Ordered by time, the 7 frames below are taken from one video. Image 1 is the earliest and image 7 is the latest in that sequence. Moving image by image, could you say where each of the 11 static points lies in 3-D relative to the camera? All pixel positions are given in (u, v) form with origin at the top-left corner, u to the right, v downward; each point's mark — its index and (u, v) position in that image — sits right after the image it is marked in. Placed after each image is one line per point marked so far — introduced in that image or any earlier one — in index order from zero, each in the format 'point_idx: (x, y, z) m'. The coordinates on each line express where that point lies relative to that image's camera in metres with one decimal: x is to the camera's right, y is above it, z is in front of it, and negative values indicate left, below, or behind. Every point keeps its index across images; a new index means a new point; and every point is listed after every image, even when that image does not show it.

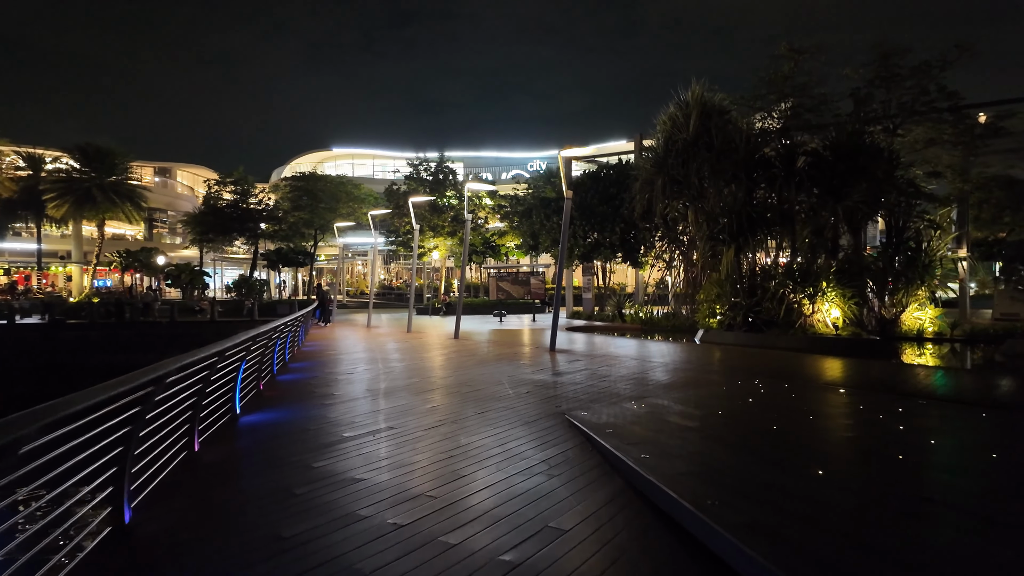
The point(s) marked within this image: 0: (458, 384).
0: (-0.7, -1.3, +8.1) m
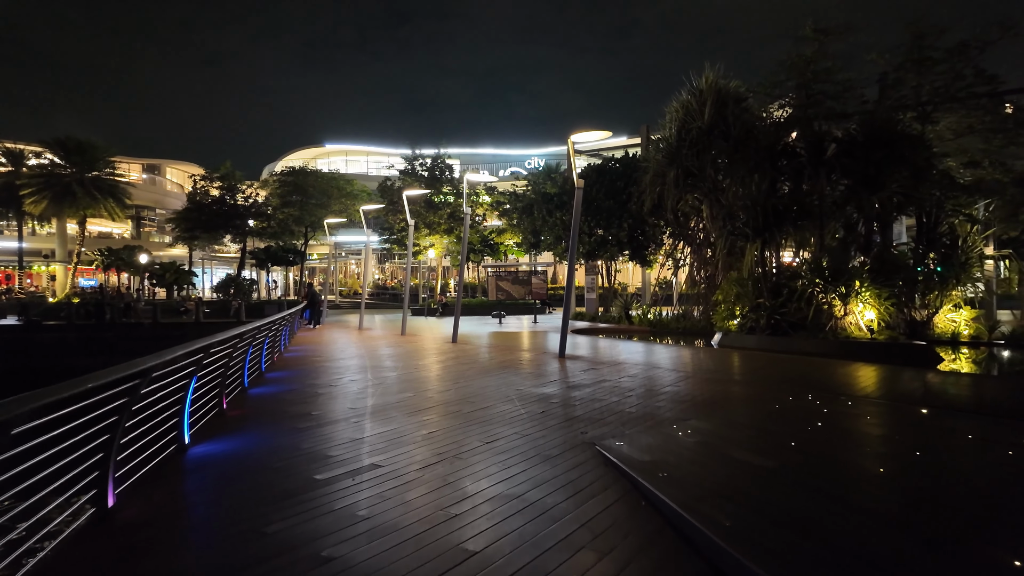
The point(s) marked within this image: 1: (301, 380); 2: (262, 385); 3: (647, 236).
0: (-0.6, -1.3, +6.9) m
1: (-3.1, -1.4, +8.8) m
2: (-3.5, -1.4, +8.3) m
3: (+4.3, +1.7, +19.2) m
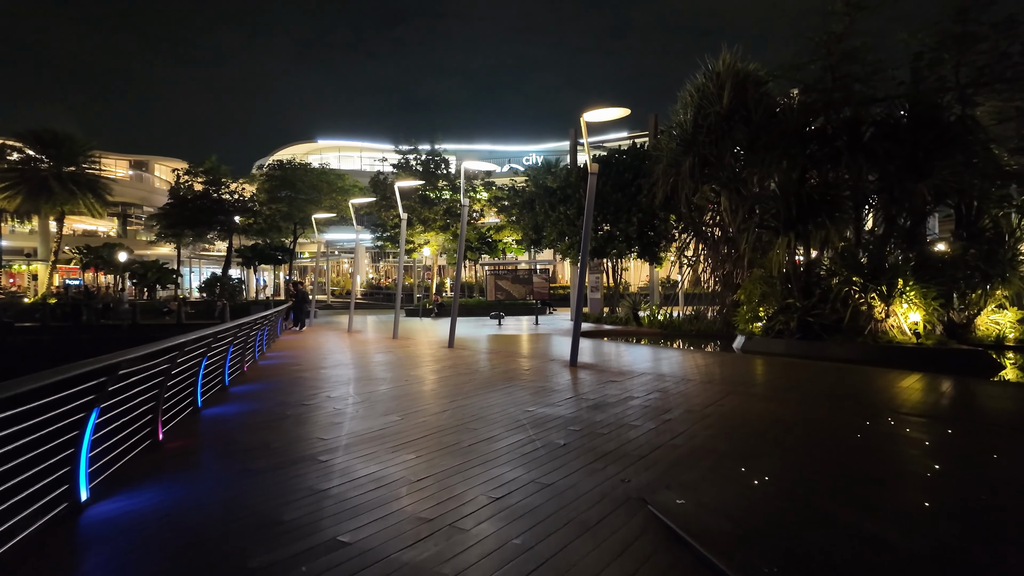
0: (-0.5, -1.3, +5.6) m
1: (-3.0, -1.4, +7.5) m
2: (-3.4, -1.4, +7.0) m
3: (+4.3, +1.7, +17.9) m
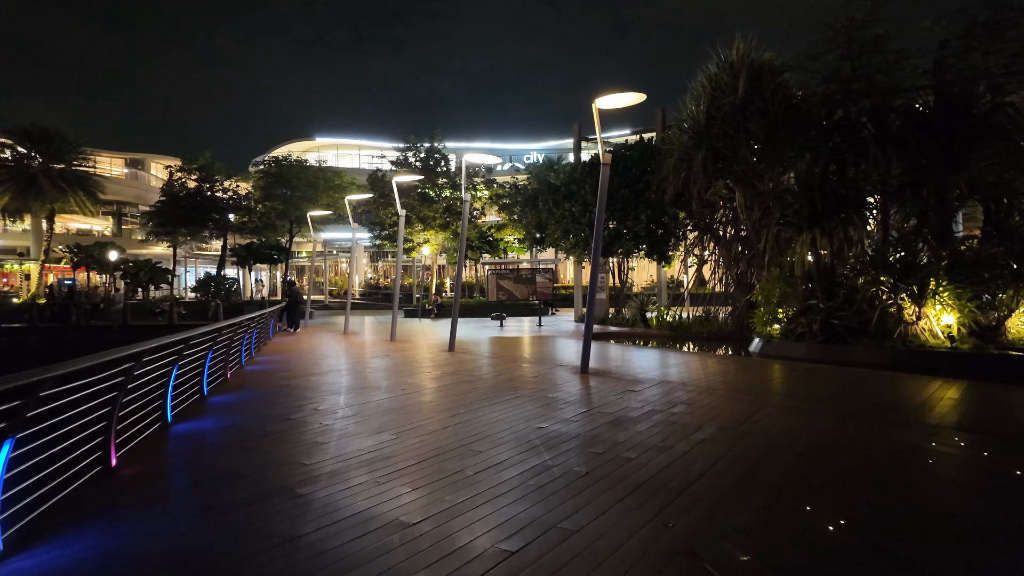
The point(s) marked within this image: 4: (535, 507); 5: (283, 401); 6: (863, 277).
0: (-0.4, -1.3, +4.8) m
1: (-2.9, -1.4, +6.7) m
2: (-3.3, -1.4, +6.3) m
3: (+4.4, +1.7, +17.2) m
4: (+0.1, -1.3, +3.5) m
5: (-2.7, -1.4, +7.2) m
6: (+6.3, +0.2, +10.9) m
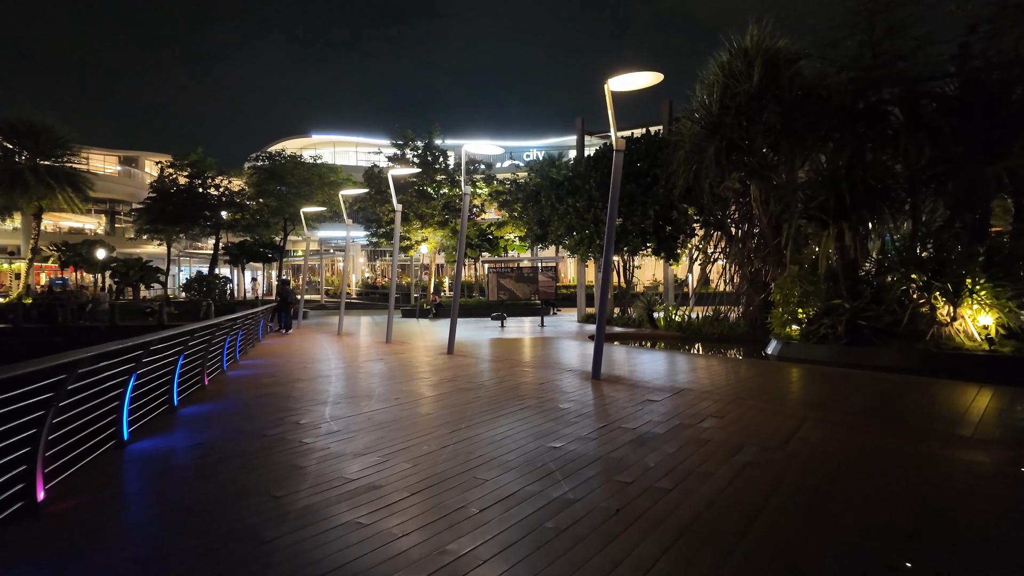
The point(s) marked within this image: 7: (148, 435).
0: (-0.4, -1.3, +4.1) m
1: (-2.8, -1.3, +6.0) m
2: (-3.2, -1.3, +5.5) m
3: (+4.4, +1.7, +16.5) m
4: (+0.2, -1.3, +2.8) m
5: (-2.7, -1.3, +6.4) m
6: (+6.4, +0.2, +10.2) m
7: (-3.3, -1.3, +5.6) m
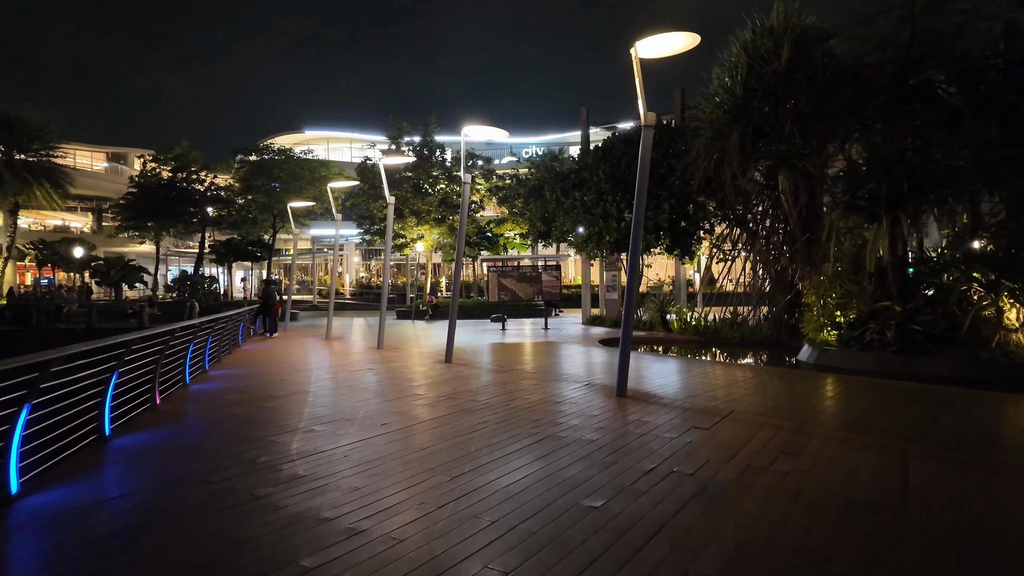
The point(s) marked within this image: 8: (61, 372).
0: (-0.2, -1.3, +2.9) m
1: (-2.7, -1.3, +4.8) m
2: (-3.1, -1.4, +4.3) m
3: (+4.5, +1.7, +15.3) m
4: (+0.4, -1.3, +1.6) m
5: (-2.5, -1.3, +5.2) m
6: (+6.5, +0.2, +9.0) m
7: (-3.2, -1.4, +4.3) m
8: (-3.5, -0.6, +4.9) m
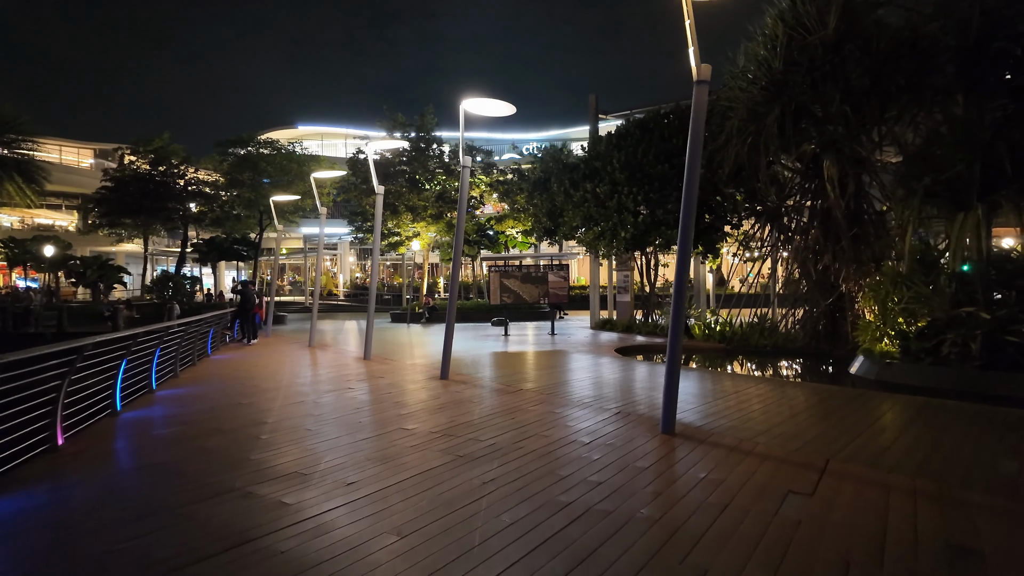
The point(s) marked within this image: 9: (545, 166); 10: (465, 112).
0: (-0.1, -1.3, +1.3) m
1: (-2.6, -1.4, +3.2) m
2: (-3.0, -1.4, +2.7) m
3: (+4.6, +1.7, +13.7) m
4: (+0.5, -1.3, 0.0) m
5: (-2.4, -1.4, +3.7) m
6: (+6.6, +0.2, +7.5) m
7: (-3.1, -1.4, +2.8) m
8: (-3.3, -0.7, +3.3) m
9: (+1.0, +3.6, +17.3) m
10: (-0.7, +2.7, +9.2) m
